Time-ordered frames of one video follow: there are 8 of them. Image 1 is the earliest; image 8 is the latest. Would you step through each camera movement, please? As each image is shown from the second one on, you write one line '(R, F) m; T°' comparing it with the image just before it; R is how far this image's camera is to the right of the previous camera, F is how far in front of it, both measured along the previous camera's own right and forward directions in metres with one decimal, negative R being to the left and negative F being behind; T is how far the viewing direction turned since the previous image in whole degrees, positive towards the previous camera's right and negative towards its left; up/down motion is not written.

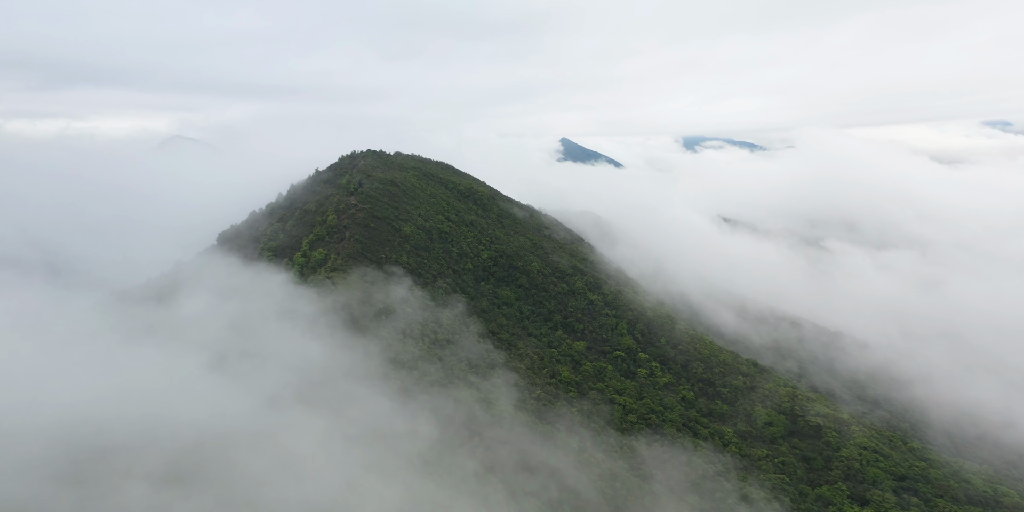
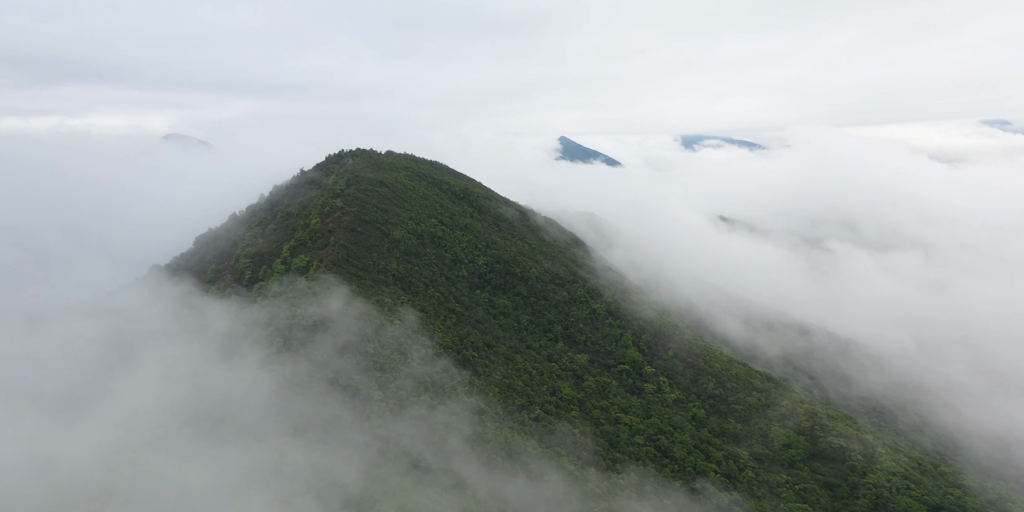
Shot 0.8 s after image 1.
(+0.1, +5.0) m; 0°
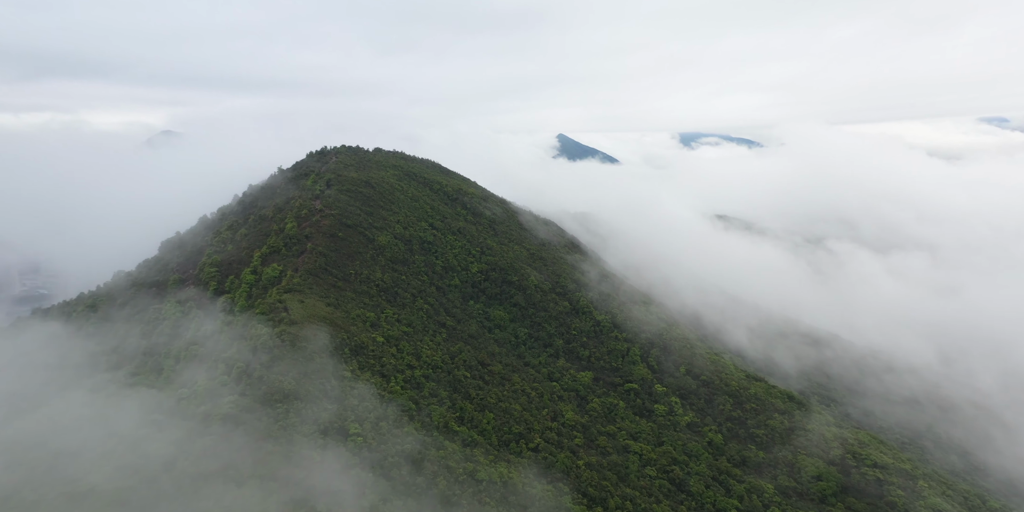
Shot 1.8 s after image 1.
(+0.1, +6.3) m; 0°
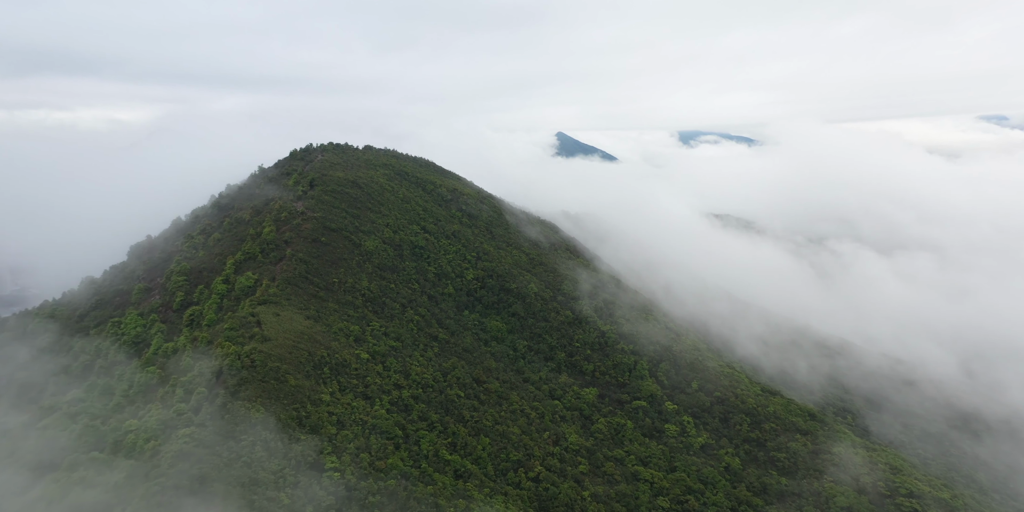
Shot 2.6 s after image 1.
(+0.1, +5.0) m; 0°
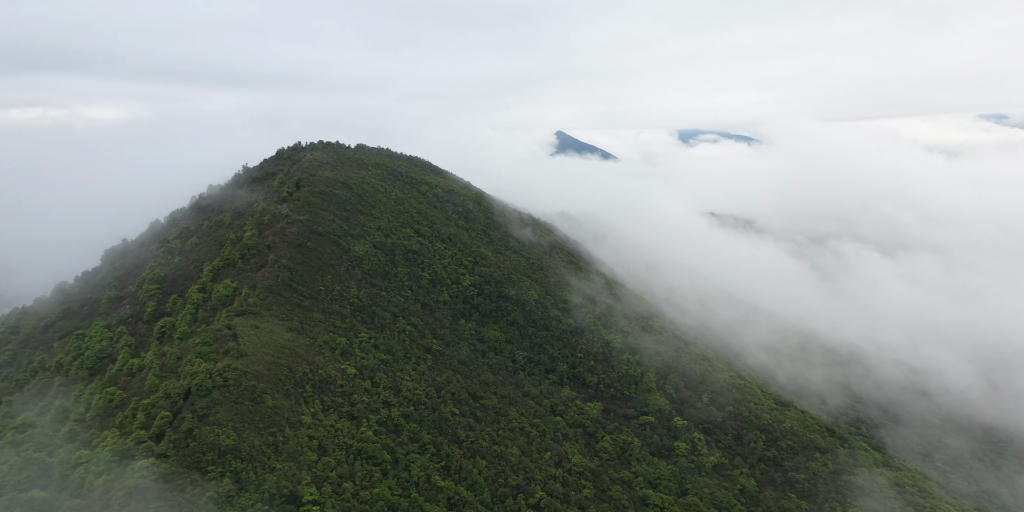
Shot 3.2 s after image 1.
(0.0, +3.6) m; 0°
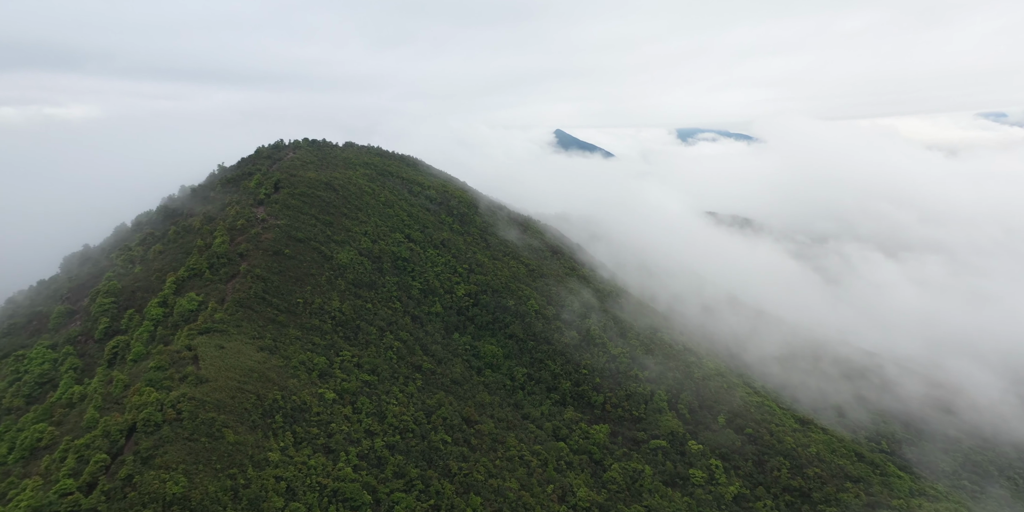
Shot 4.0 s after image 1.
(0.0, +4.9) m; 0°
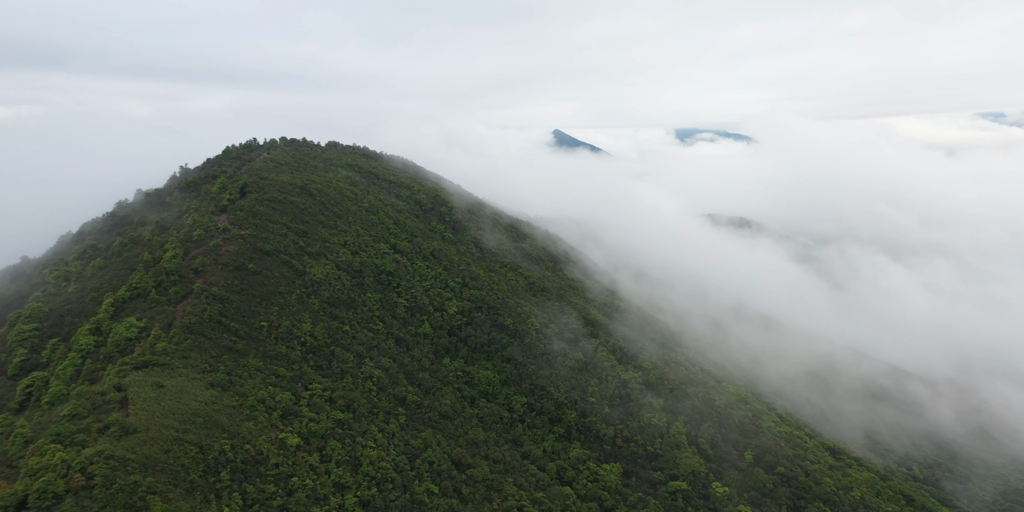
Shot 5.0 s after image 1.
(+0.1, +6.3) m; 0°
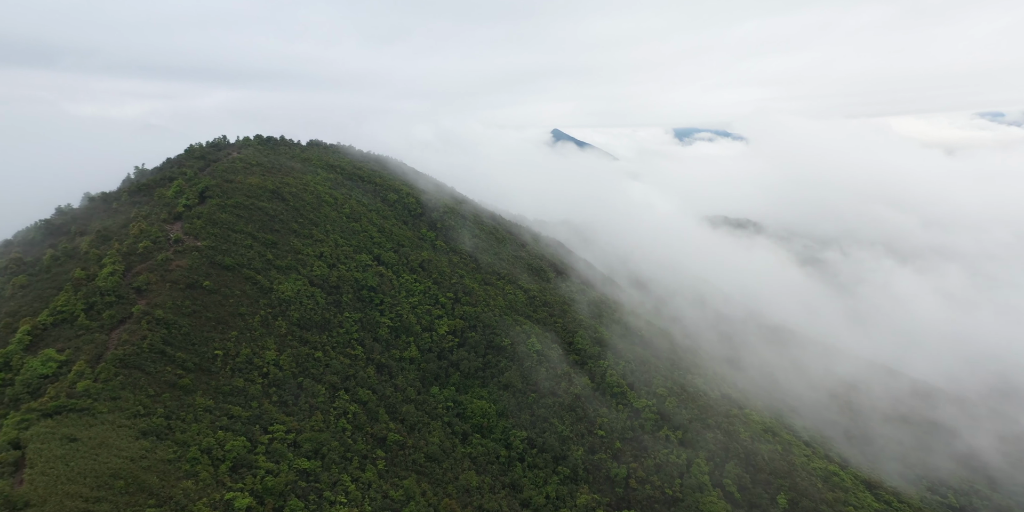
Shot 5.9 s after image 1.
(+0.1, +5.9) m; 0°
